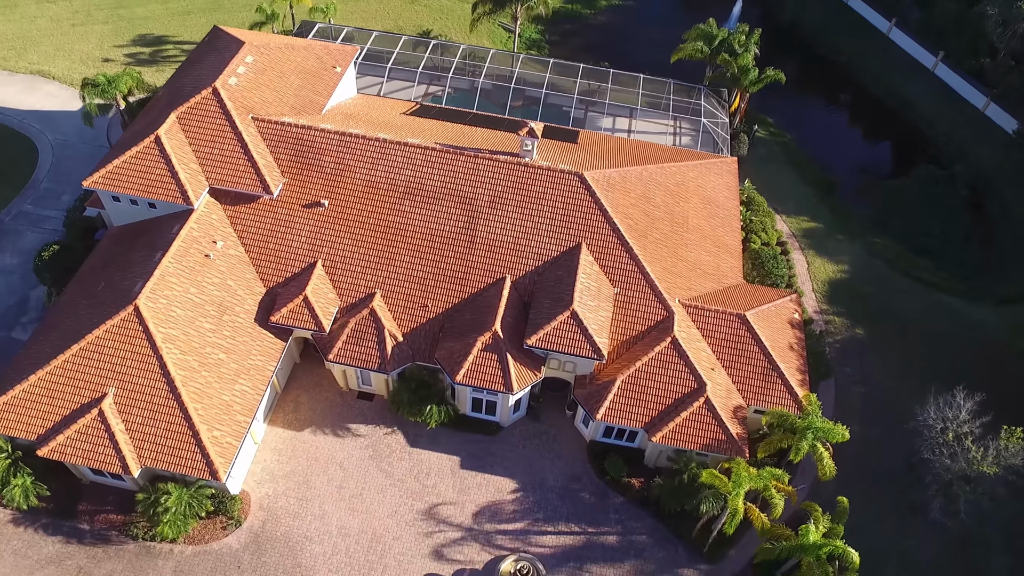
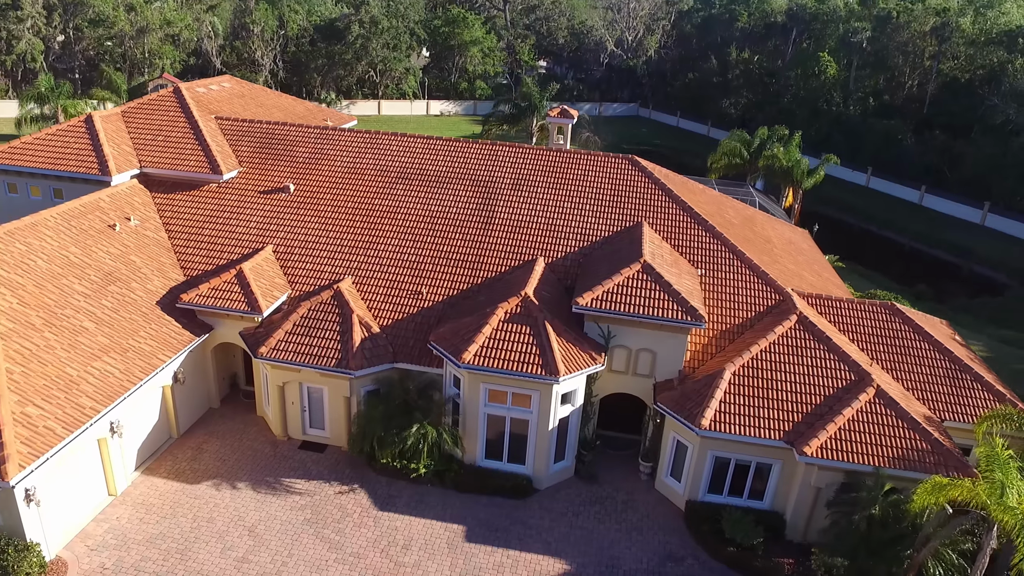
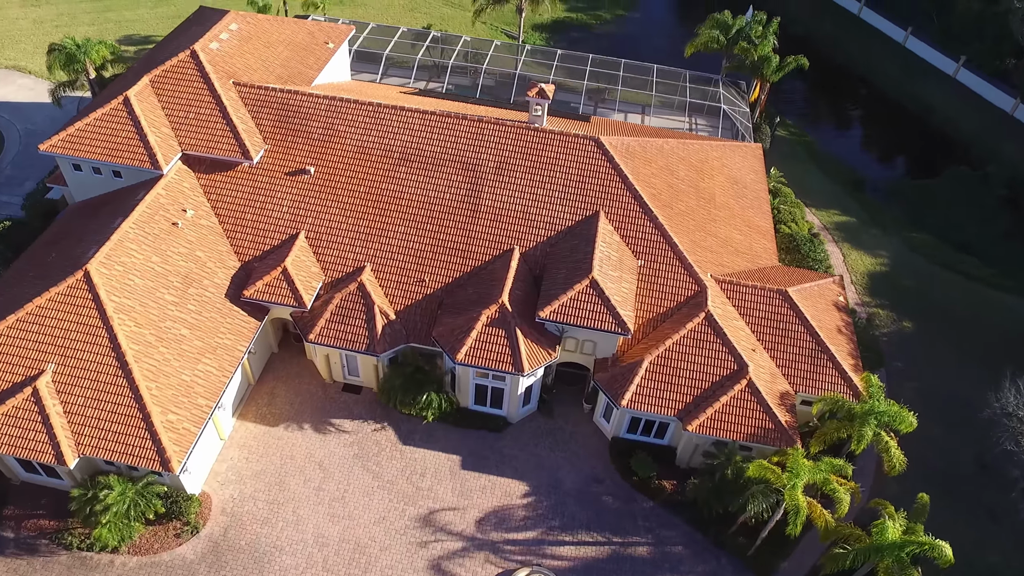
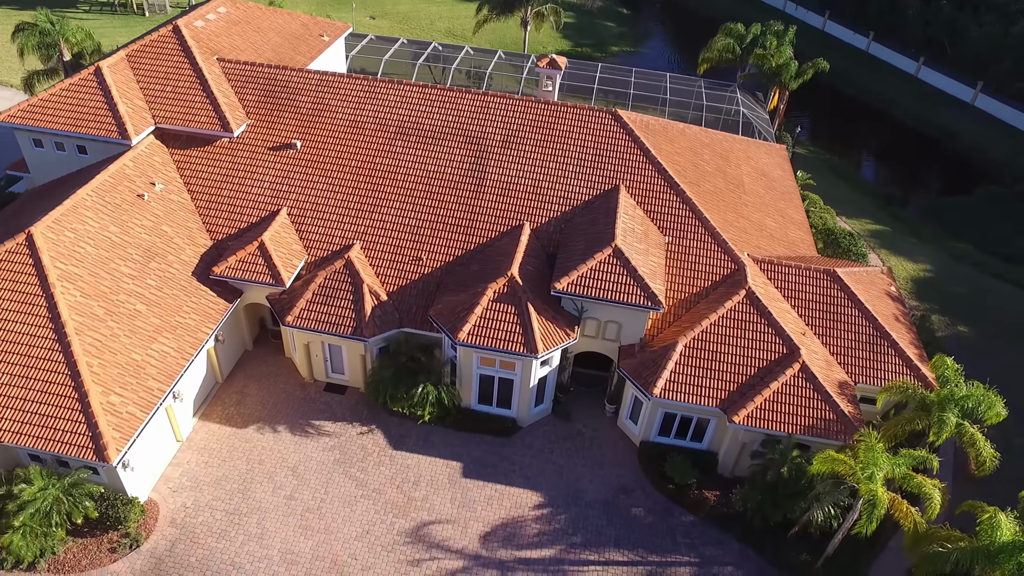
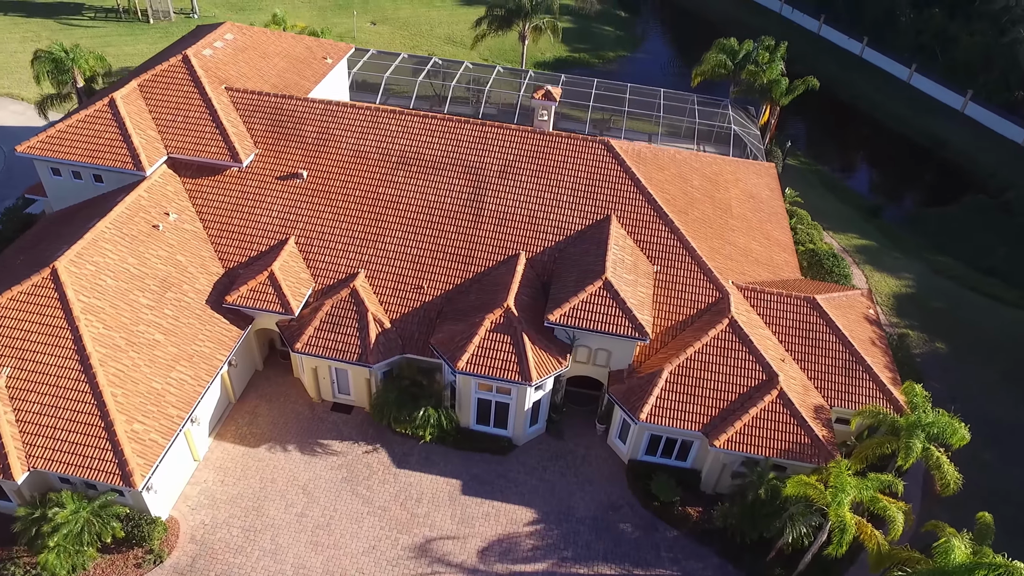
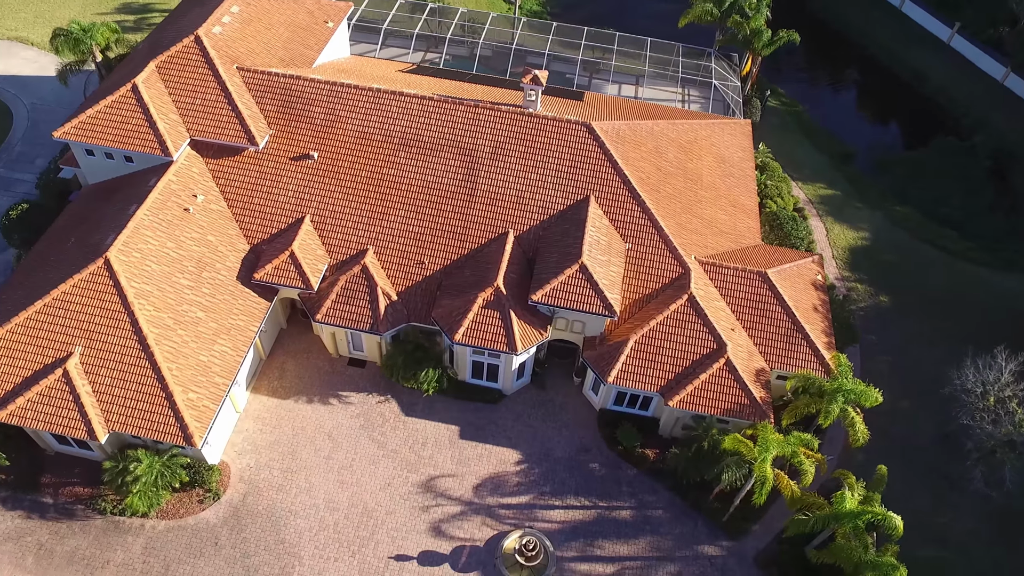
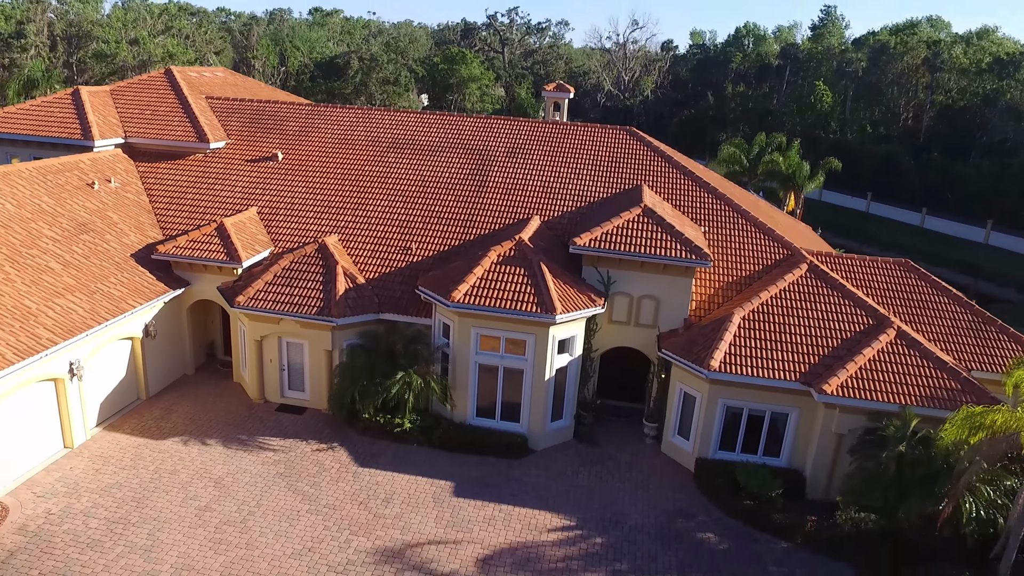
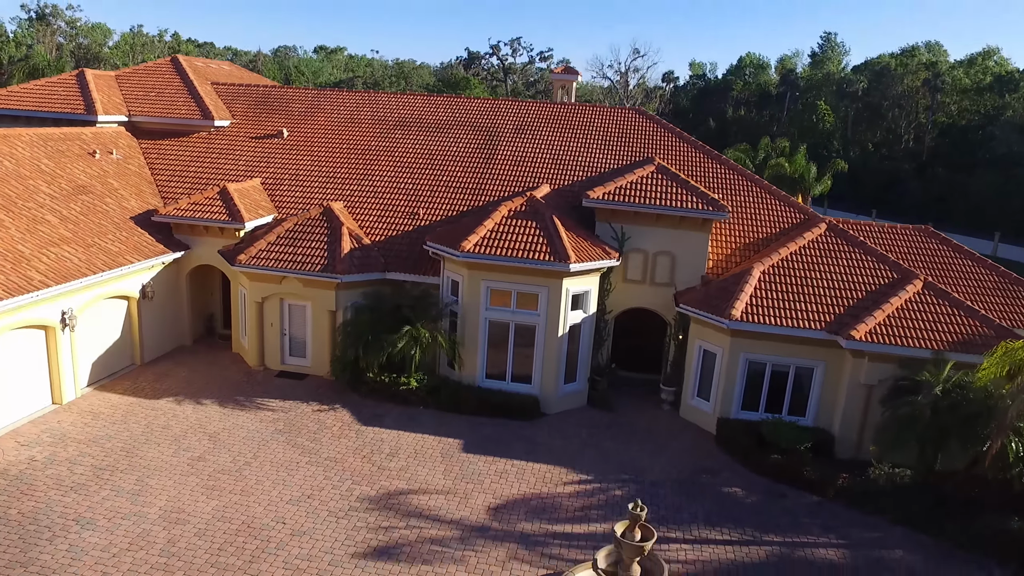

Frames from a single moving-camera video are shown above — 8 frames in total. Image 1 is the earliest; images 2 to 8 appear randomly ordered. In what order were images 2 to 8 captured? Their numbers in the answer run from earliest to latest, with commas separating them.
6, 3, 5, 4, 2, 7, 8
